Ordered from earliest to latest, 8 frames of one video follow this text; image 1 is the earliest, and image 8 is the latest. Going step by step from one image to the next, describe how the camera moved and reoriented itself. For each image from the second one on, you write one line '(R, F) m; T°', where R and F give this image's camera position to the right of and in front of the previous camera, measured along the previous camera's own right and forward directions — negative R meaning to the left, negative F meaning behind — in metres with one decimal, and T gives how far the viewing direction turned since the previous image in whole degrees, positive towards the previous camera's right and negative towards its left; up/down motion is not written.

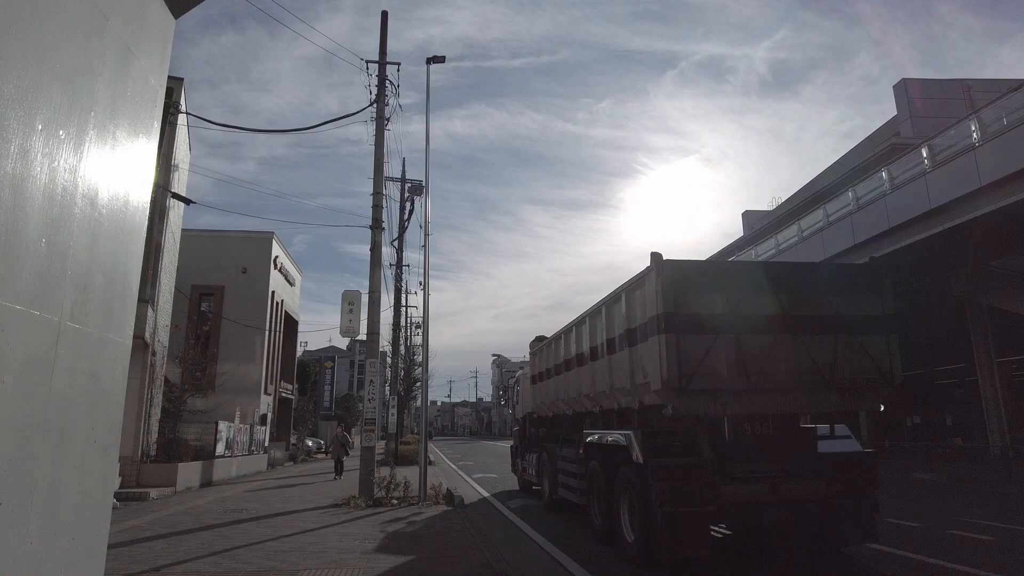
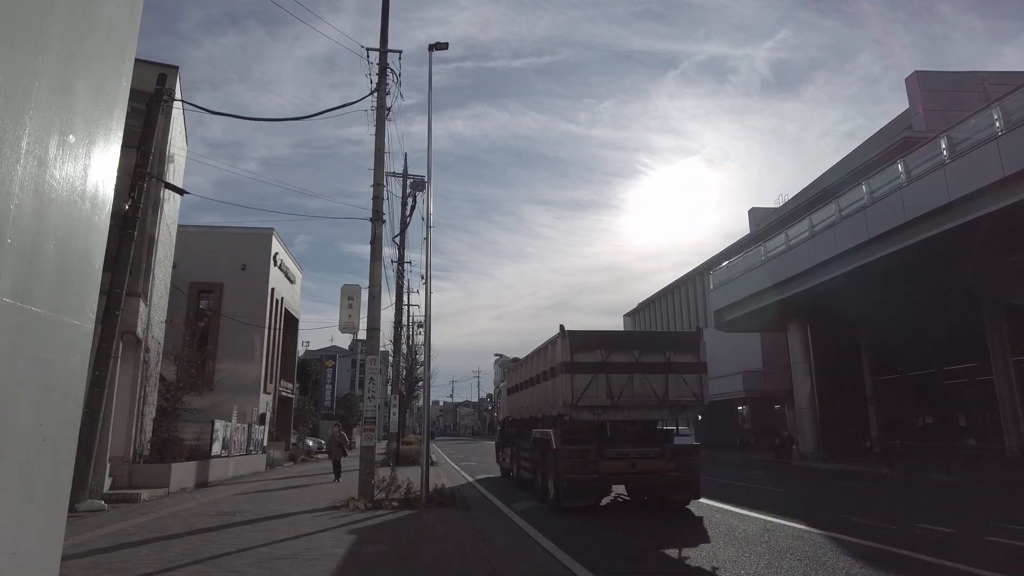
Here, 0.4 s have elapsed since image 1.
(-0.1, +0.6) m; 0°
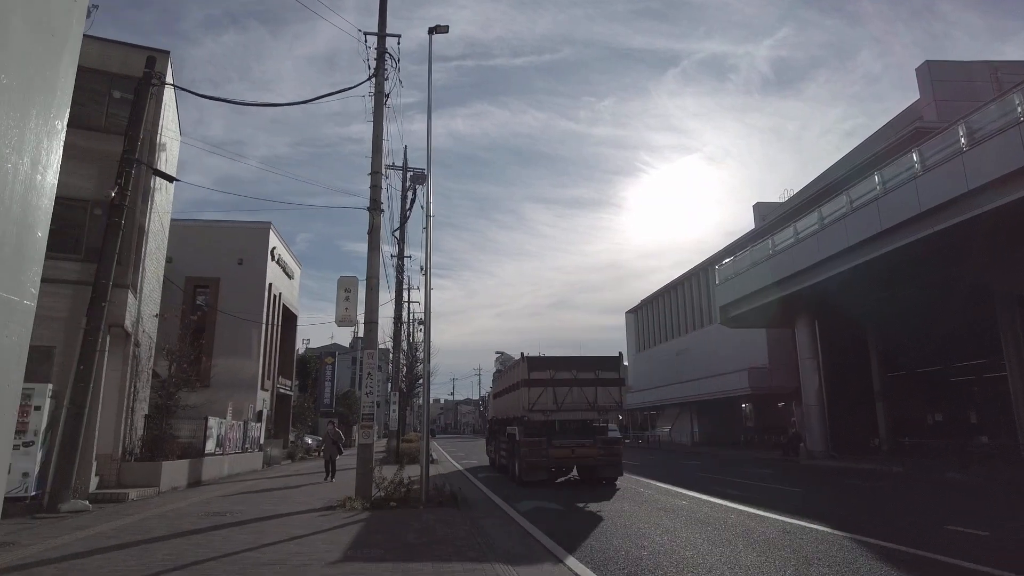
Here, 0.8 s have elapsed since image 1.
(-0.1, +0.6) m; 0°
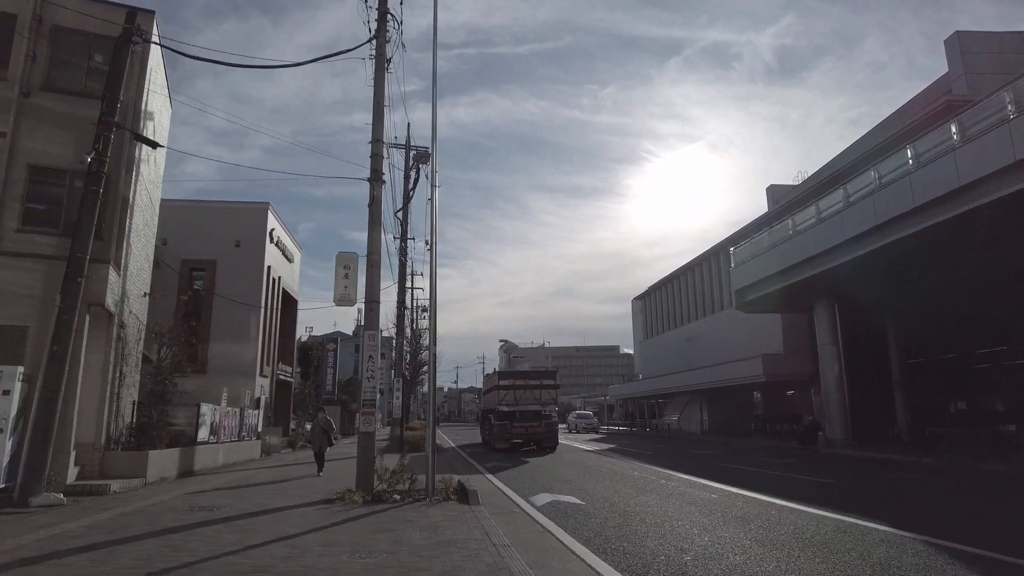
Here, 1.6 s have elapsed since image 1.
(-0.2, +1.1) m; 0°
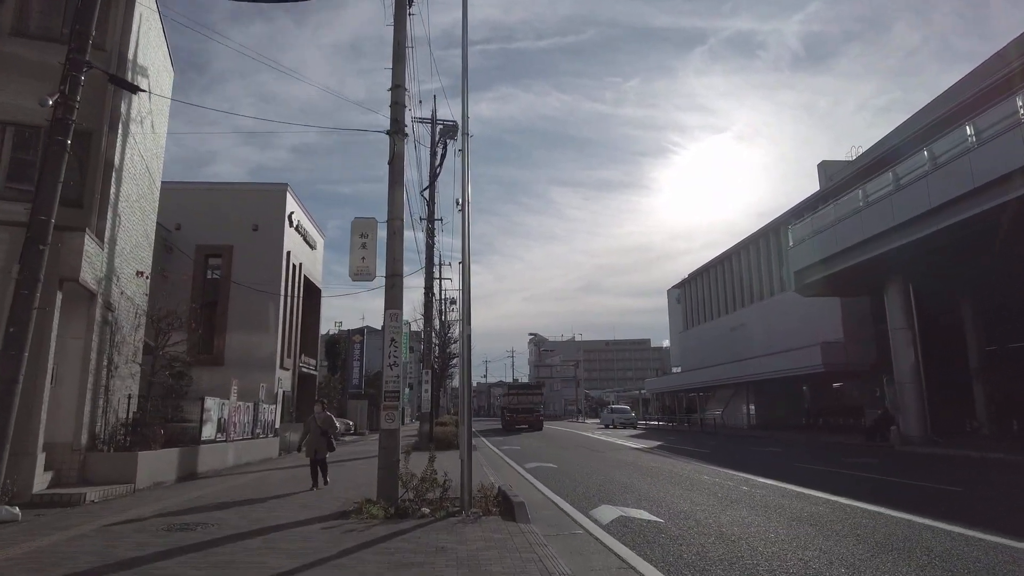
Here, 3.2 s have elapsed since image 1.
(-0.4, +2.2) m; -2°
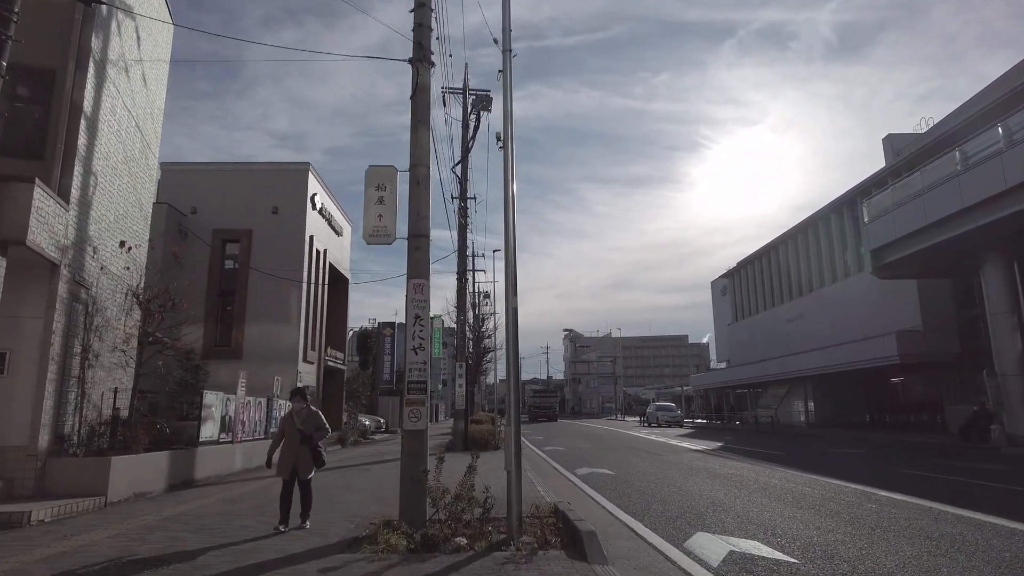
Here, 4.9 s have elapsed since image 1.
(-0.3, +2.4) m; -3°
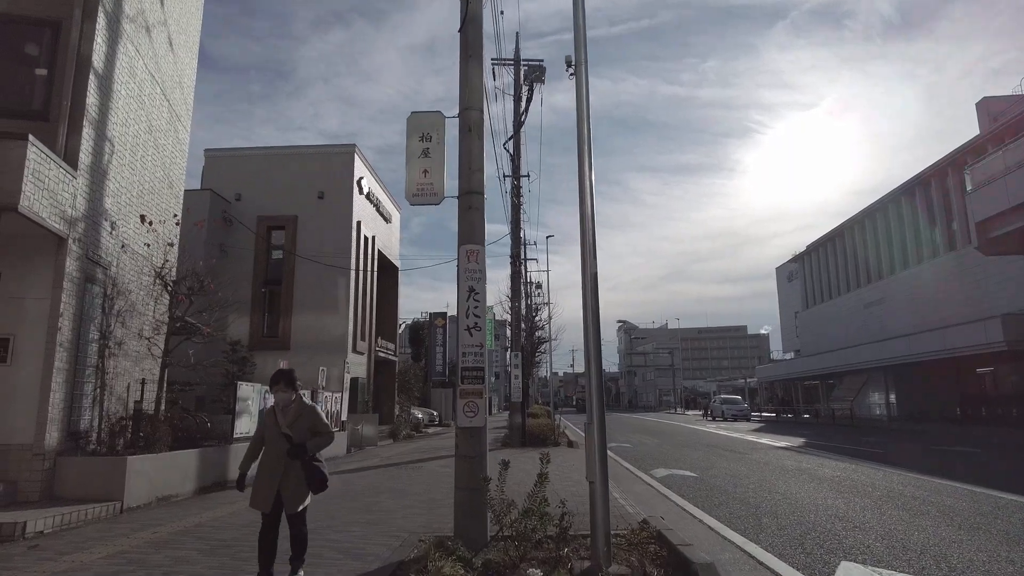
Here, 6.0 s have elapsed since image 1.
(-0.3, +1.6) m; -4°
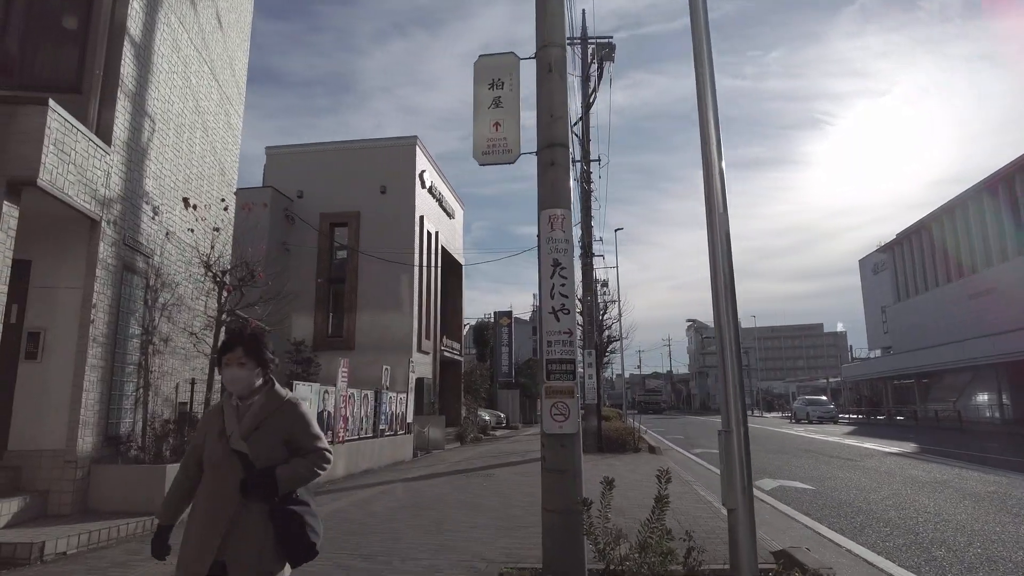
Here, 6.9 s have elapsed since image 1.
(-0.3, +1.3) m; -5°
